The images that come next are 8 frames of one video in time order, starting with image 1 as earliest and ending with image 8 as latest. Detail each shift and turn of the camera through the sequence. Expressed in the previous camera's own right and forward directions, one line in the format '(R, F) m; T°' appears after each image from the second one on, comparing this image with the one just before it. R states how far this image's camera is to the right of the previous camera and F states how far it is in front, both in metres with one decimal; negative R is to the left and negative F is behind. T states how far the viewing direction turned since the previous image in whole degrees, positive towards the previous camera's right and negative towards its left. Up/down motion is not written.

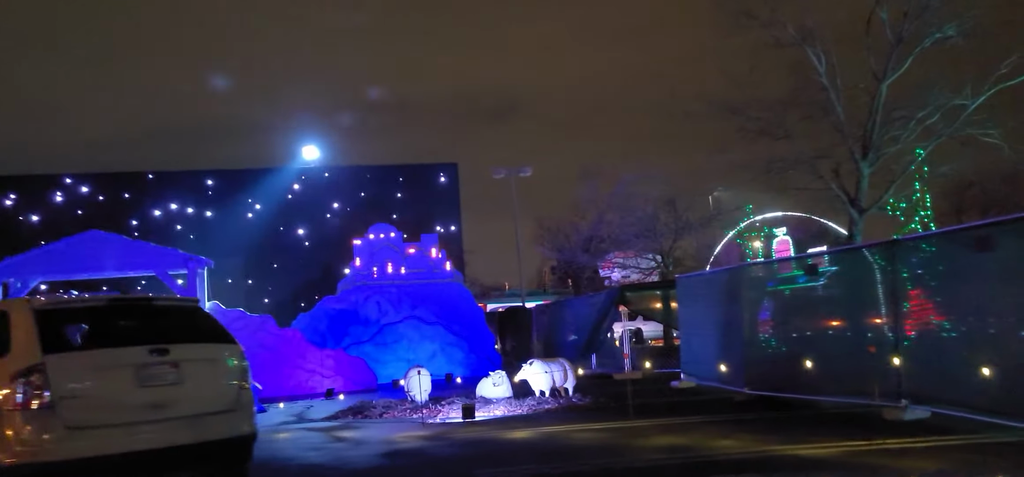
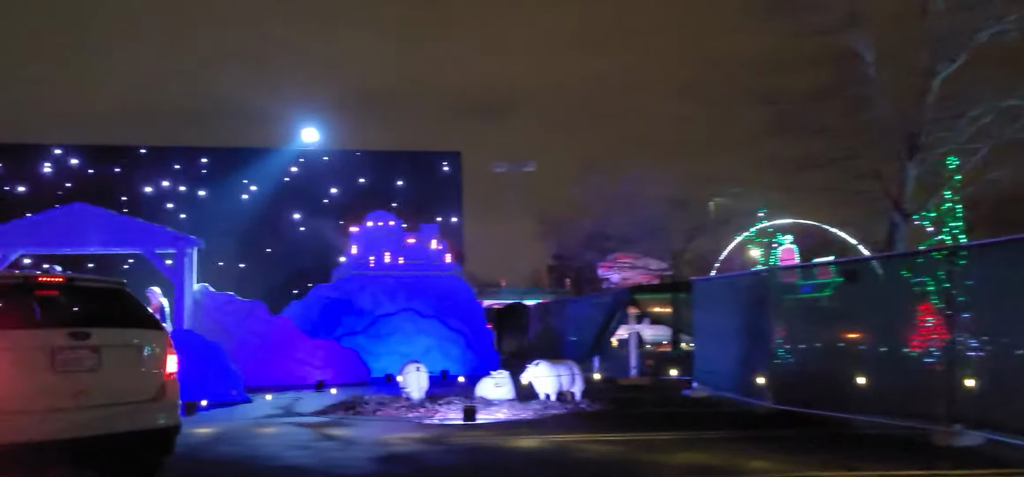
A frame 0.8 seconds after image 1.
(-0.2, +0.8) m; 0°
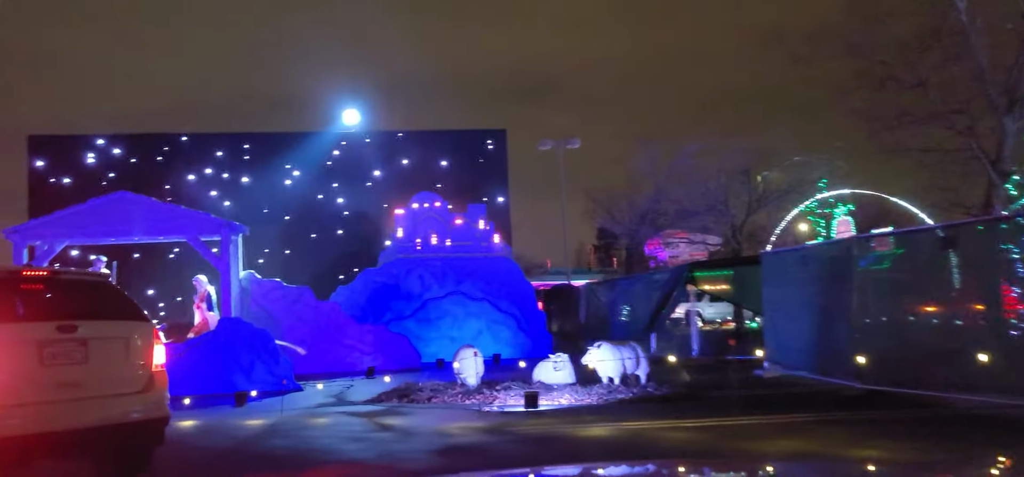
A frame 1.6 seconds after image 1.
(-0.2, +0.6) m; -3°
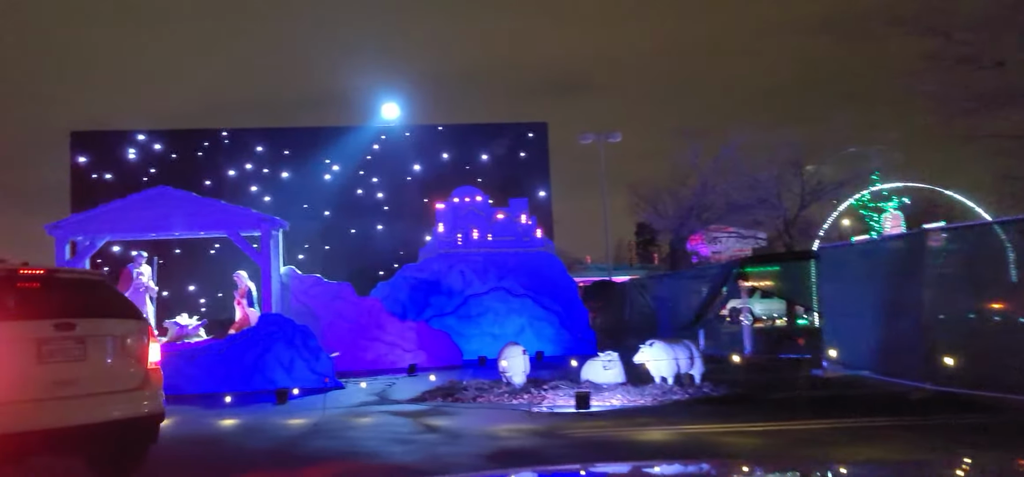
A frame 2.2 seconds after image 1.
(-0.2, +0.4) m; -2°
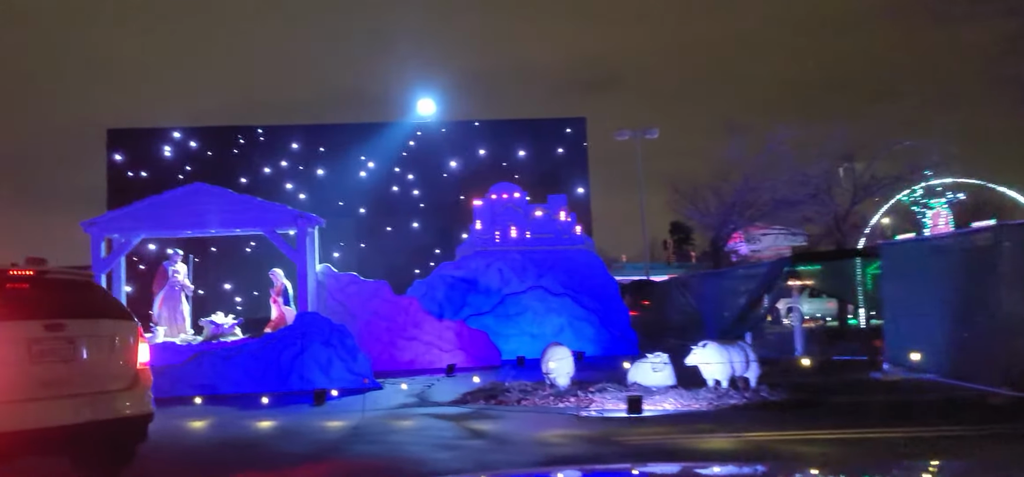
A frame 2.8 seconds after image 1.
(-0.2, +0.4) m; -2°
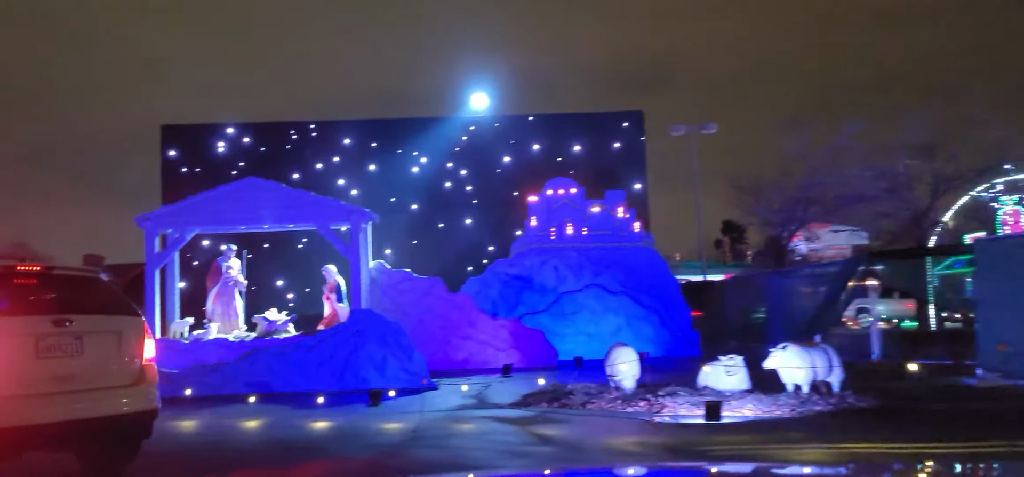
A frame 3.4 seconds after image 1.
(-0.2, +0.5) m; -3°
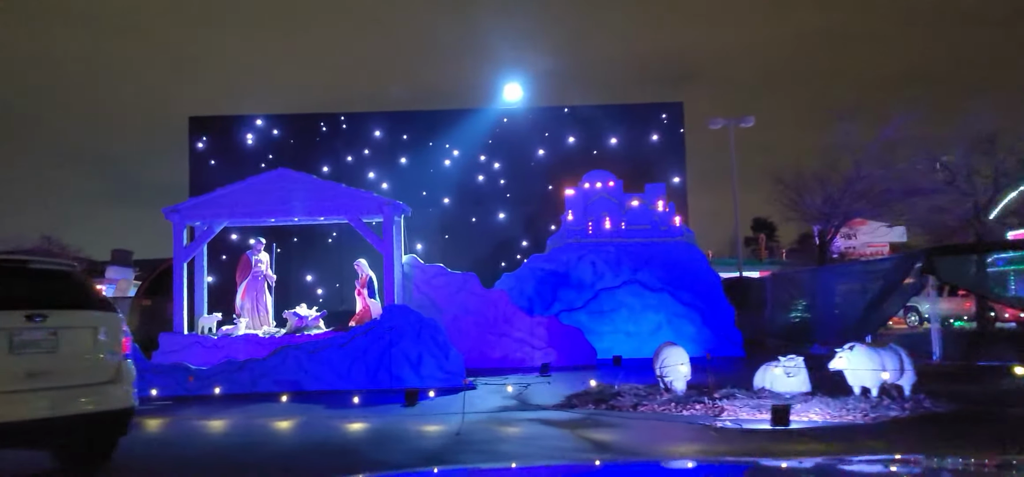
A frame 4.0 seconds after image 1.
(-0.3, +0.6) m; -2°
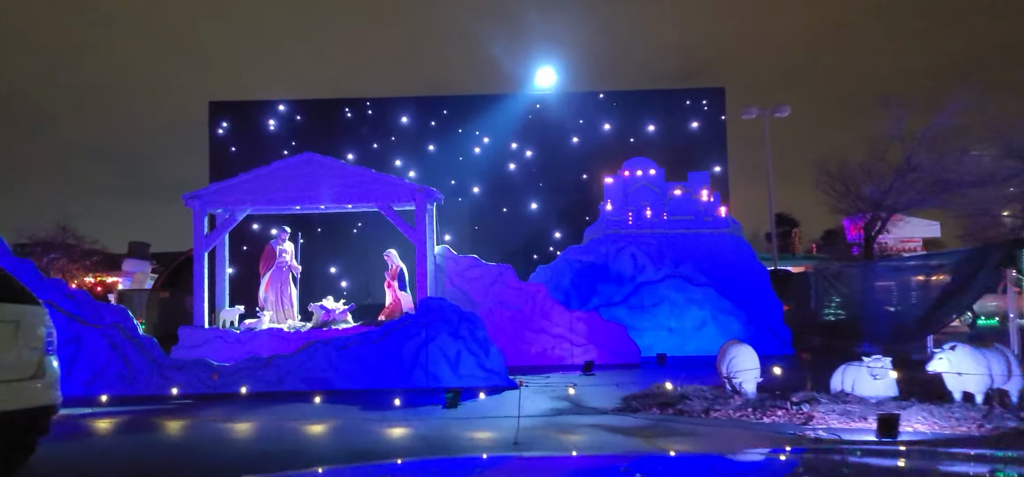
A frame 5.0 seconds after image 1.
(-0.5, +0.9) m; -1°
